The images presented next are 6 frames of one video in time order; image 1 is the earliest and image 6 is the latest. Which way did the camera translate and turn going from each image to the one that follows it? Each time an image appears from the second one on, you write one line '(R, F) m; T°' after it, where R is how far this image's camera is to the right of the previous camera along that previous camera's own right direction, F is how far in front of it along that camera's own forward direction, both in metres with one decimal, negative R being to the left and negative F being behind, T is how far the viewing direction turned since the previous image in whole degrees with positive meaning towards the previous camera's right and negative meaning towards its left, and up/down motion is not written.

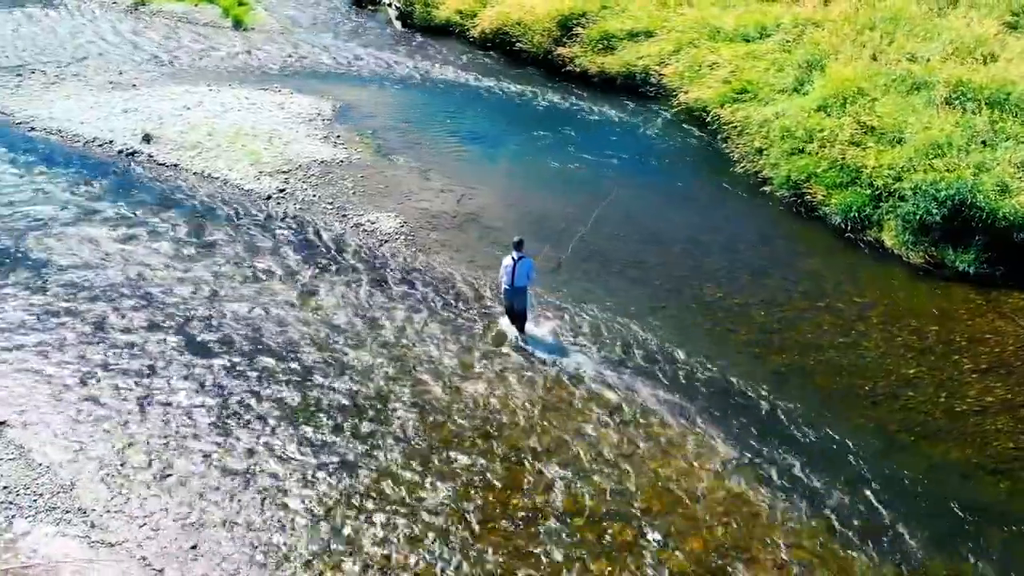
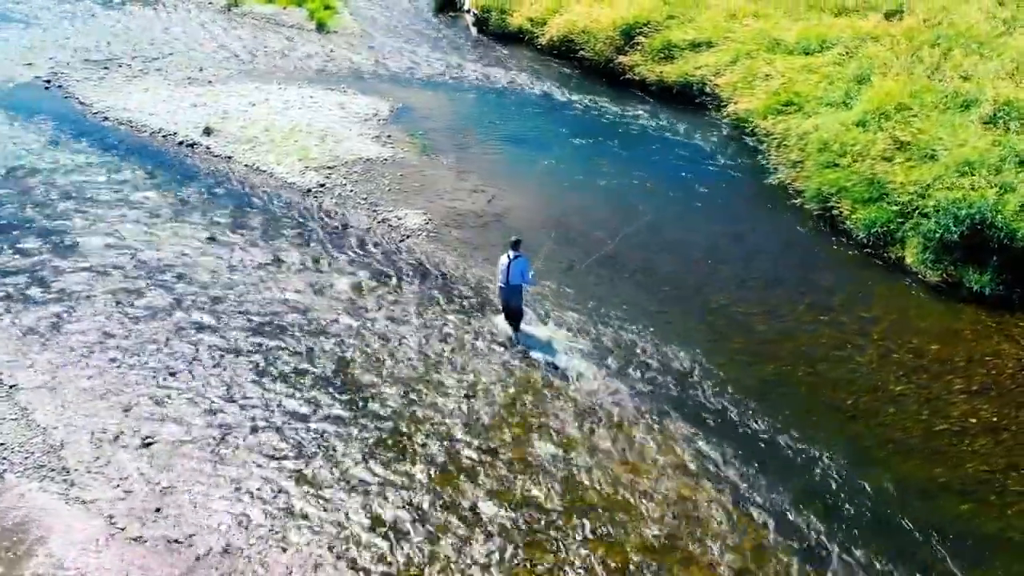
(+1.3, -0.2) m; -4°
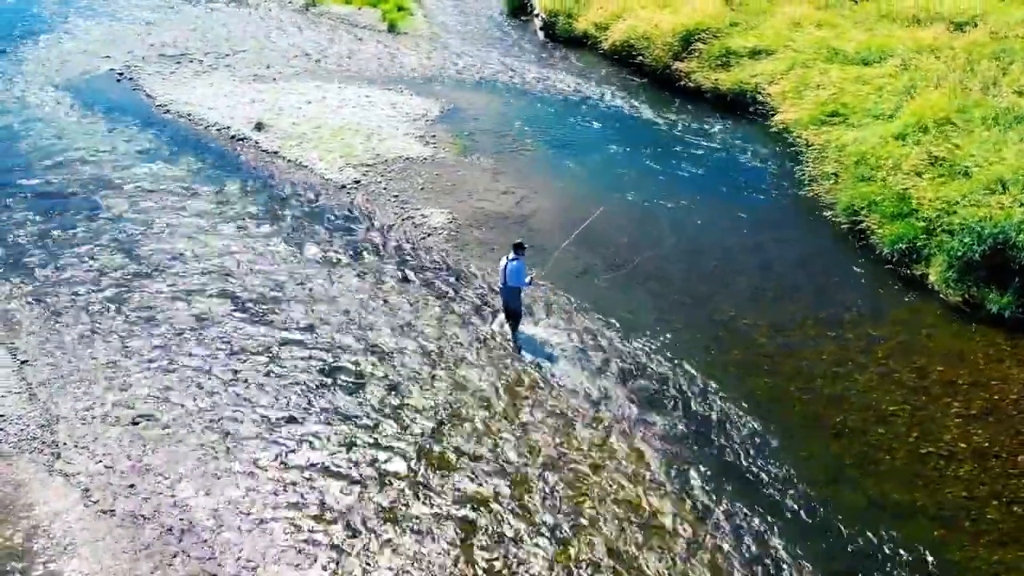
(+1.1, 0.0) m; -4°
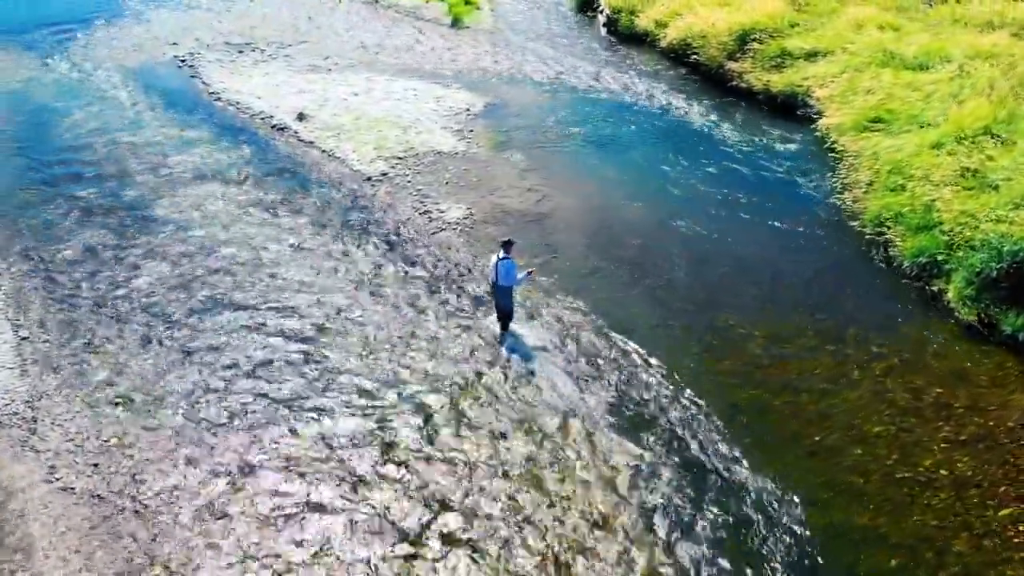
(+1.2, +0.2) m; -4°
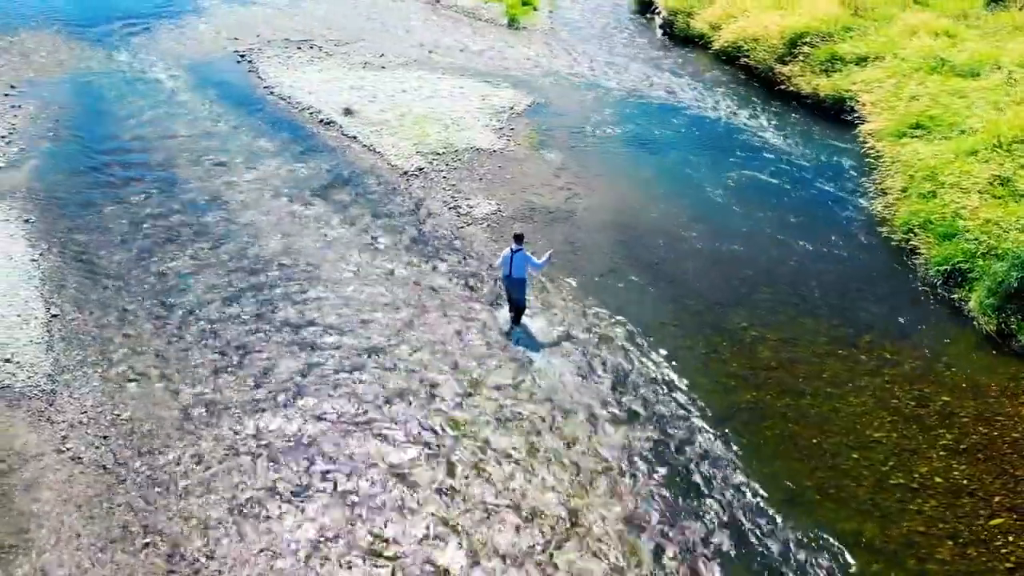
(+0.7, -0.2) m; -3°
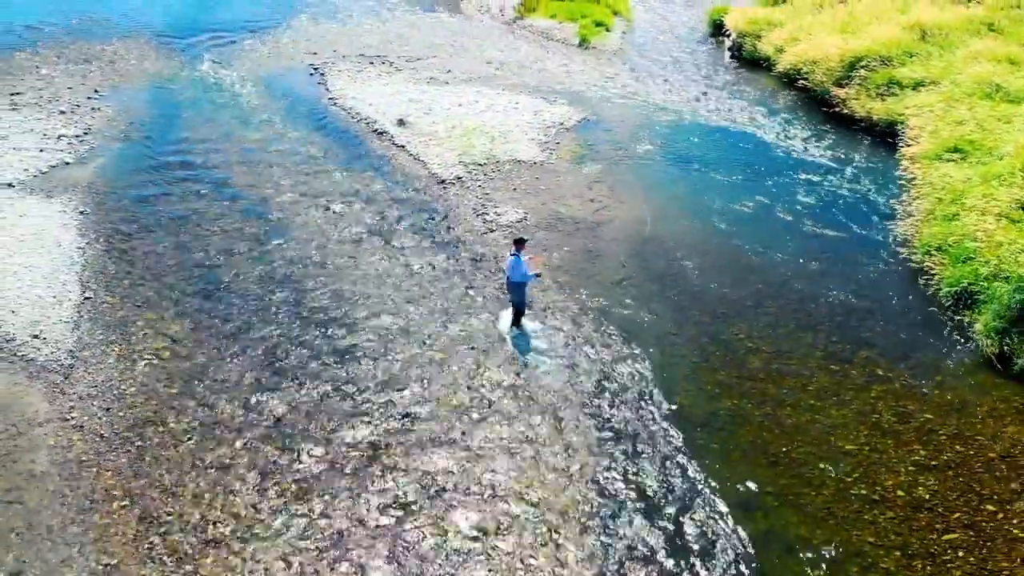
(+1.2, -0.4) m; -4°
